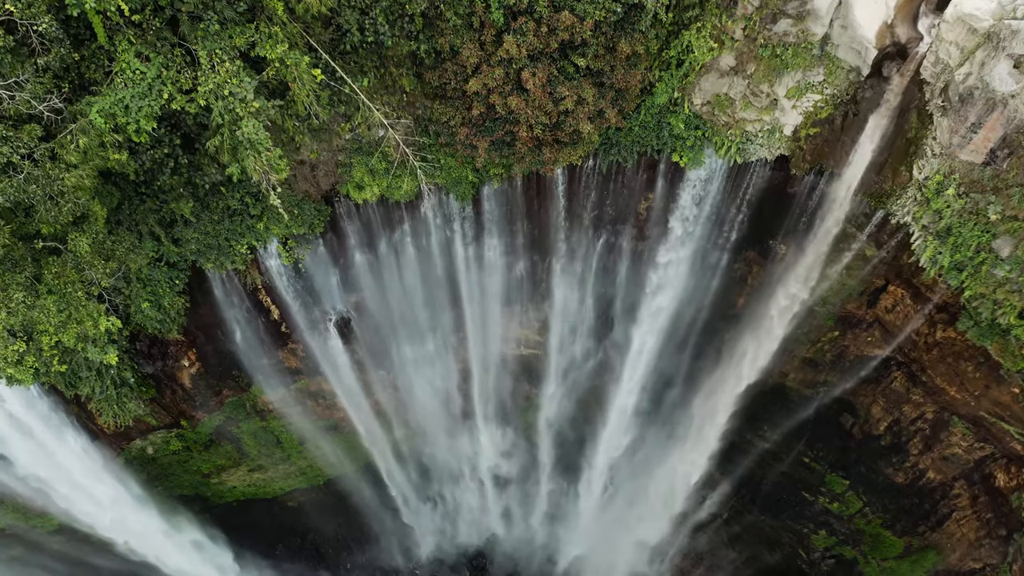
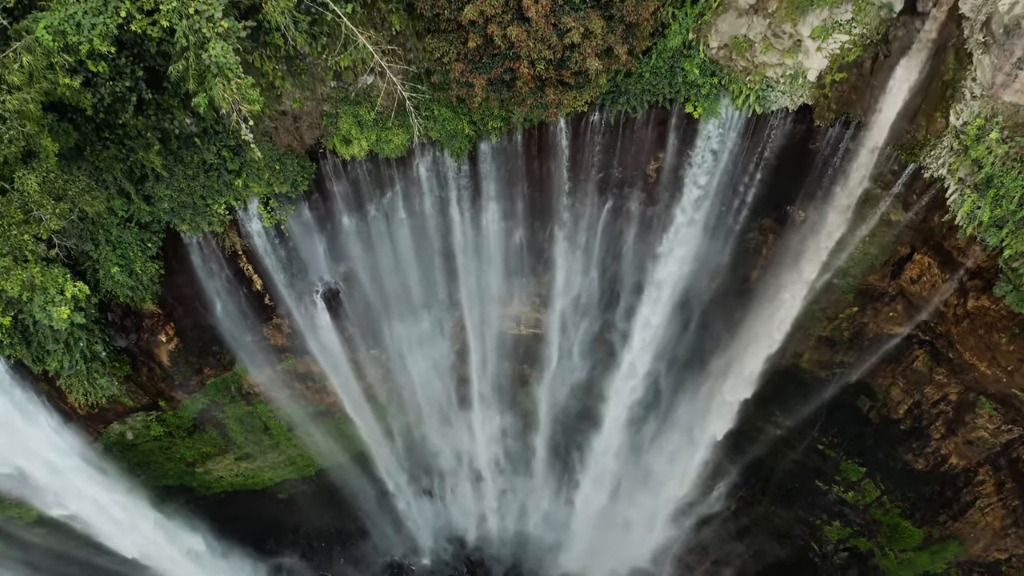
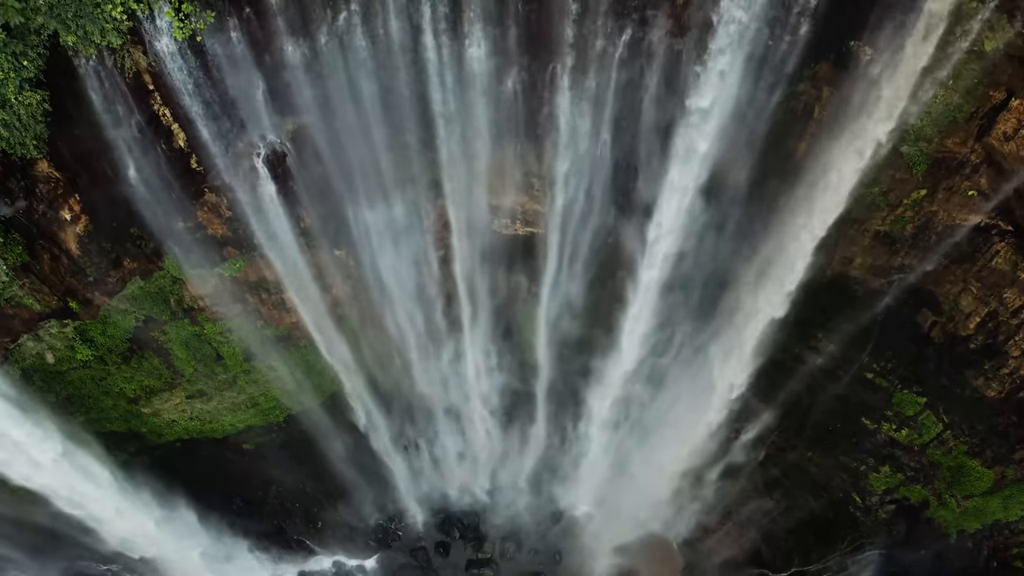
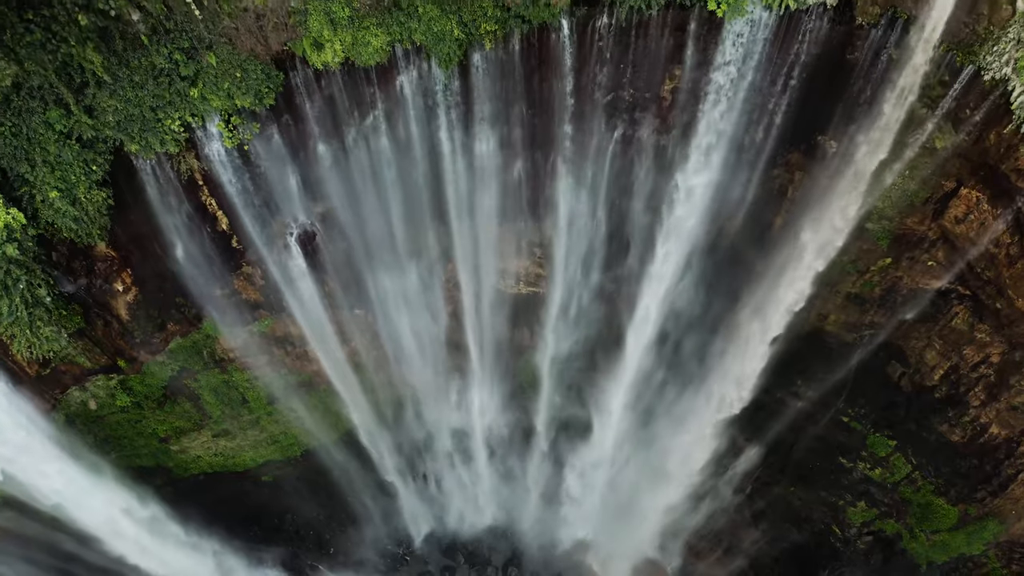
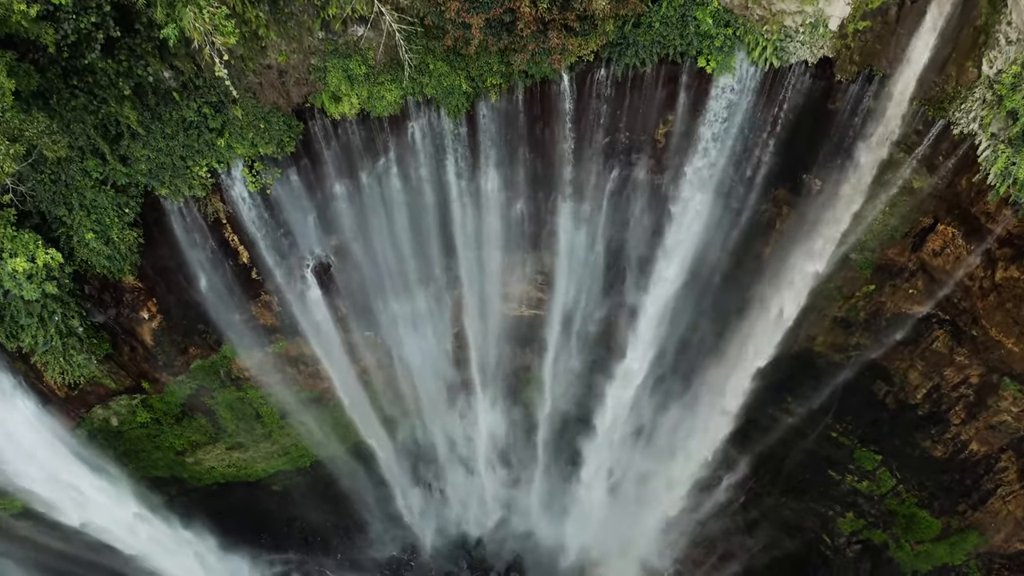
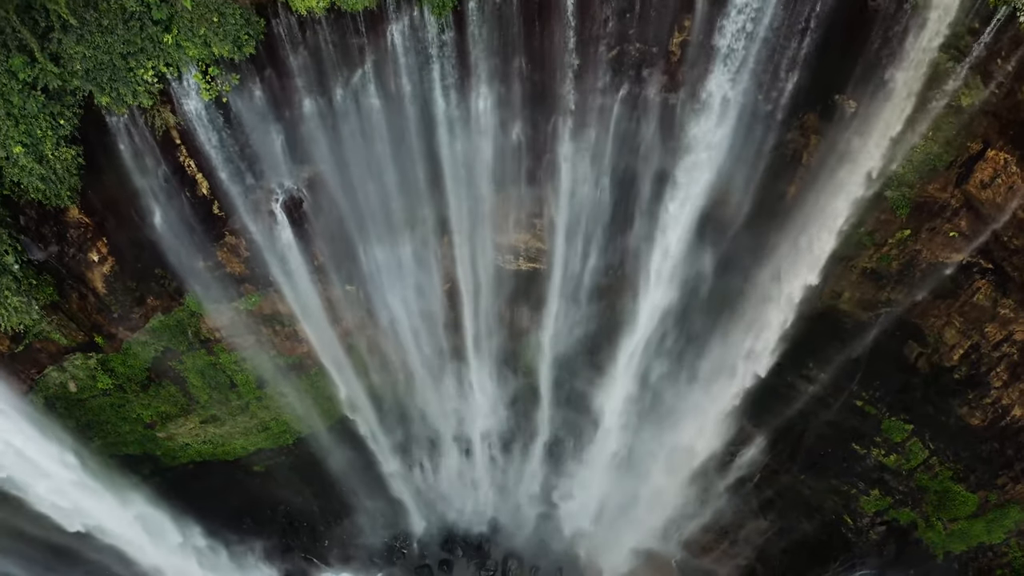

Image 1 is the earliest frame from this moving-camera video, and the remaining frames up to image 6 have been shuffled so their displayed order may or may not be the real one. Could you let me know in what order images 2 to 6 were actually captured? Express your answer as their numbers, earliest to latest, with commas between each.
2, 5, 4, 6, 3
